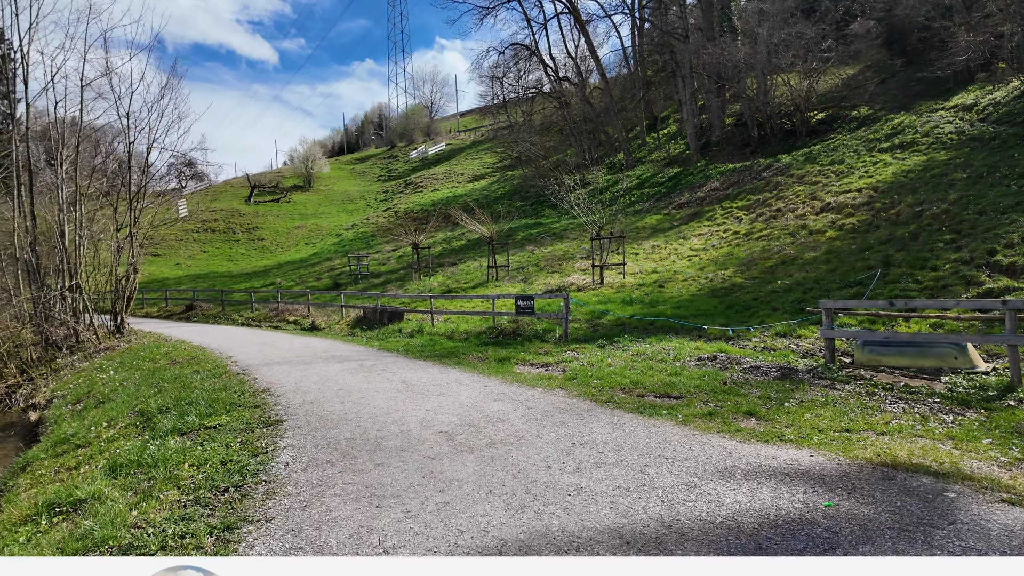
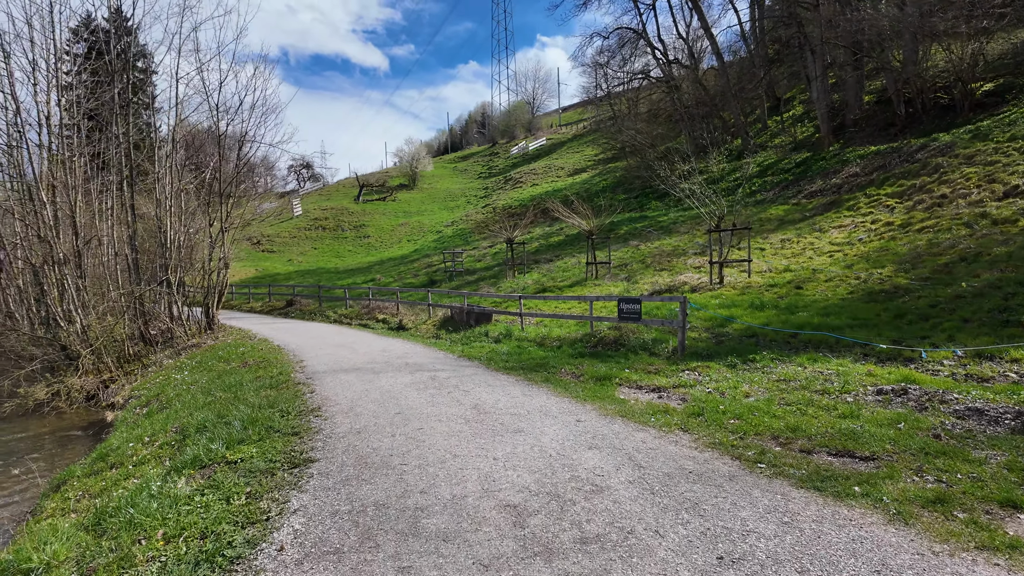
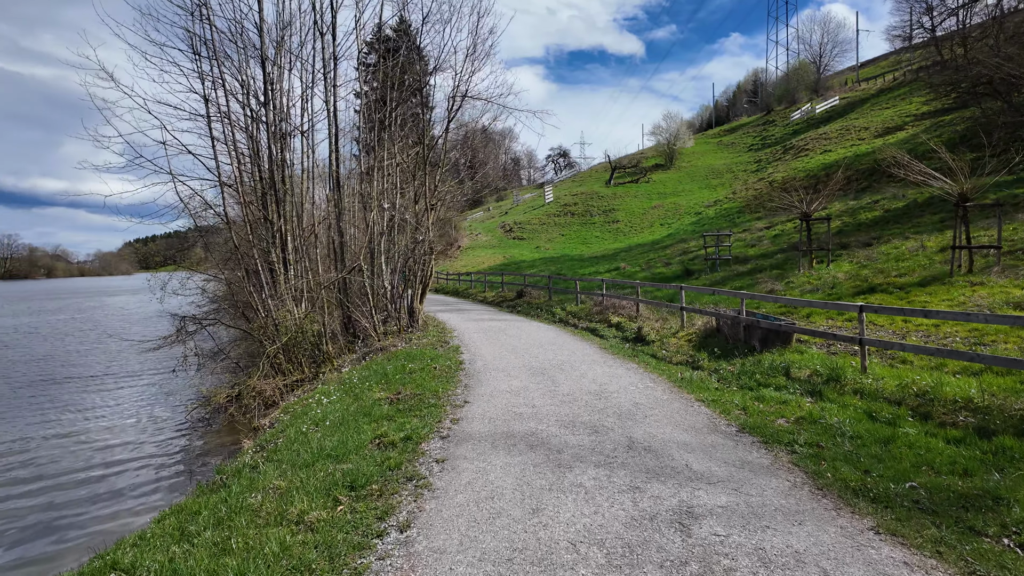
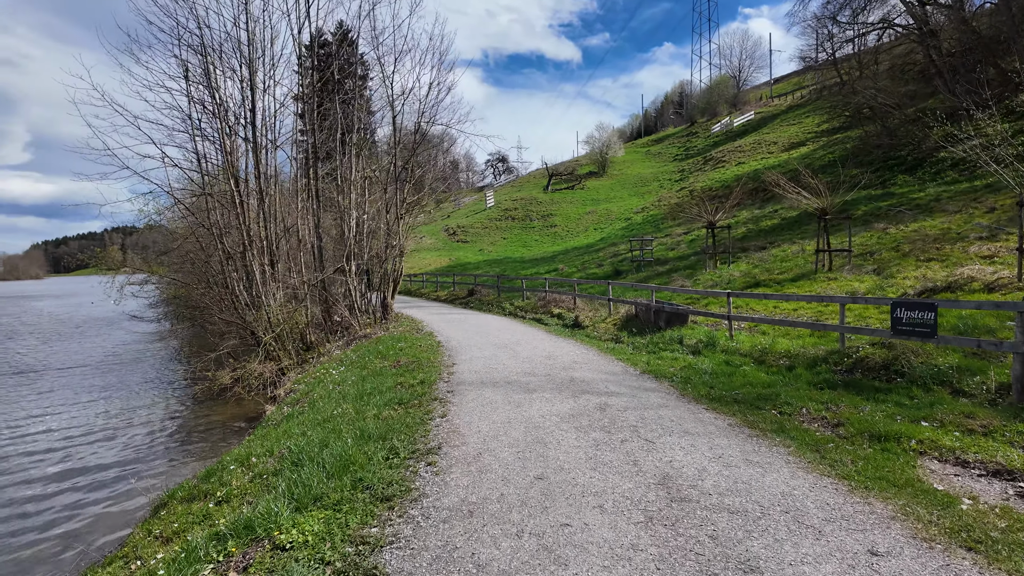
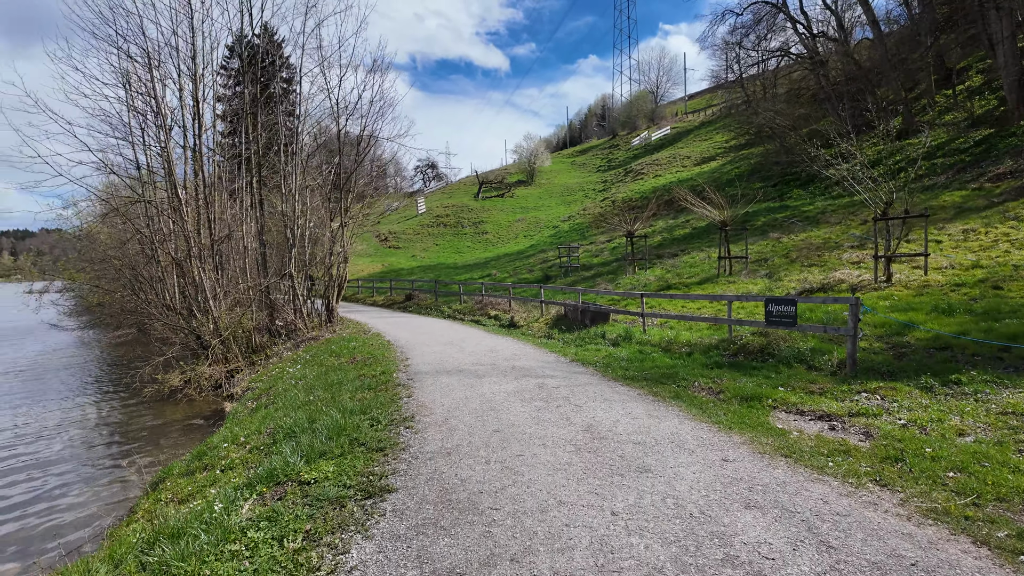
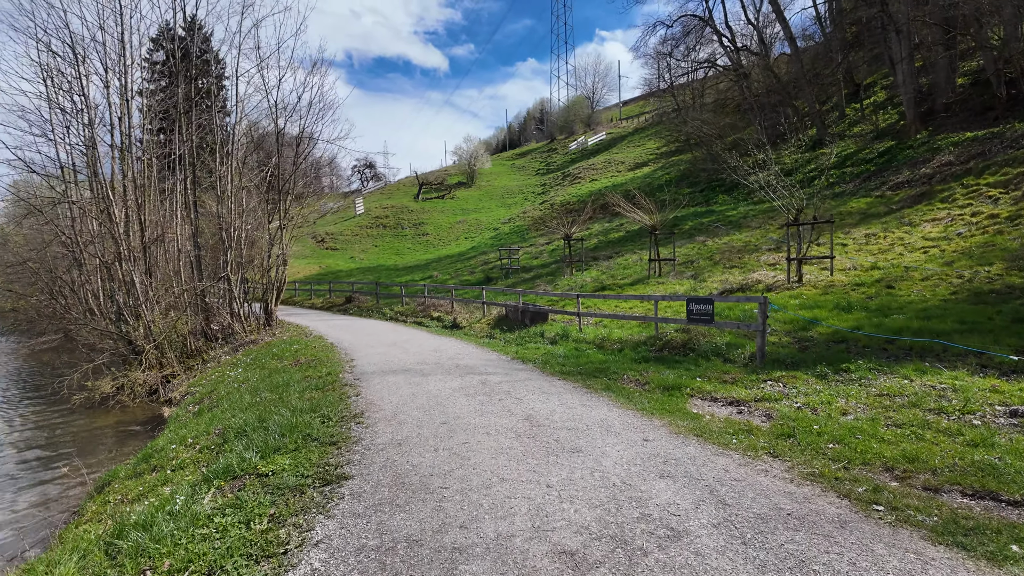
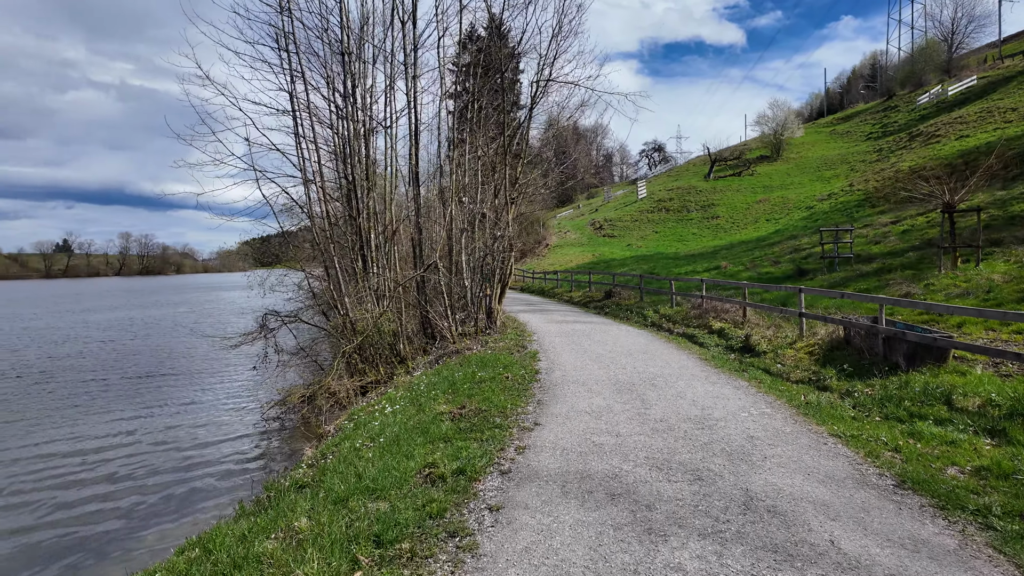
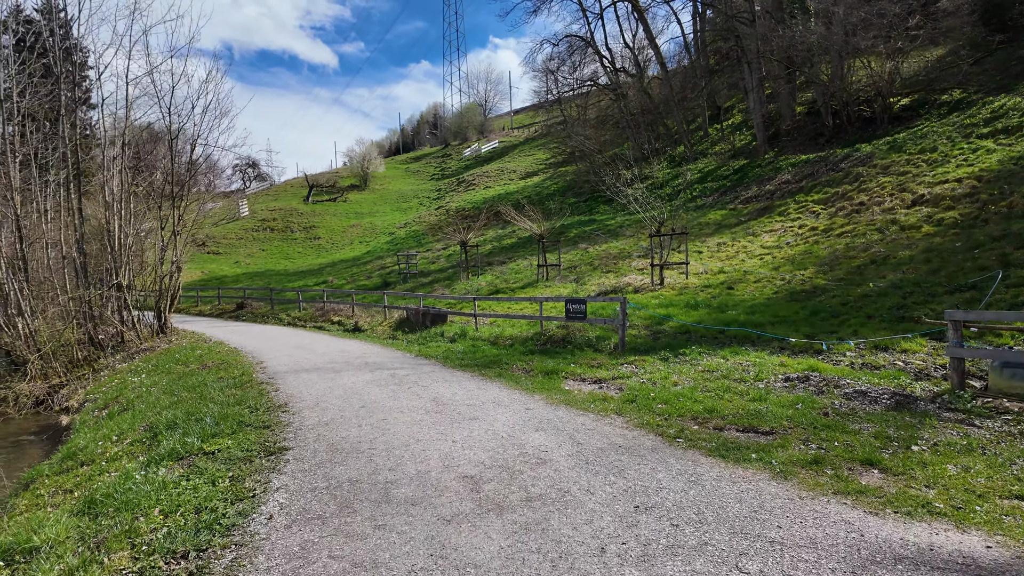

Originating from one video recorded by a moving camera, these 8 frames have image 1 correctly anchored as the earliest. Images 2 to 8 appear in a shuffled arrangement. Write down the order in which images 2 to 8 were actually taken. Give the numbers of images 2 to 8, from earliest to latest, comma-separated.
8, 2, 6, 5, 4, 3, 7
